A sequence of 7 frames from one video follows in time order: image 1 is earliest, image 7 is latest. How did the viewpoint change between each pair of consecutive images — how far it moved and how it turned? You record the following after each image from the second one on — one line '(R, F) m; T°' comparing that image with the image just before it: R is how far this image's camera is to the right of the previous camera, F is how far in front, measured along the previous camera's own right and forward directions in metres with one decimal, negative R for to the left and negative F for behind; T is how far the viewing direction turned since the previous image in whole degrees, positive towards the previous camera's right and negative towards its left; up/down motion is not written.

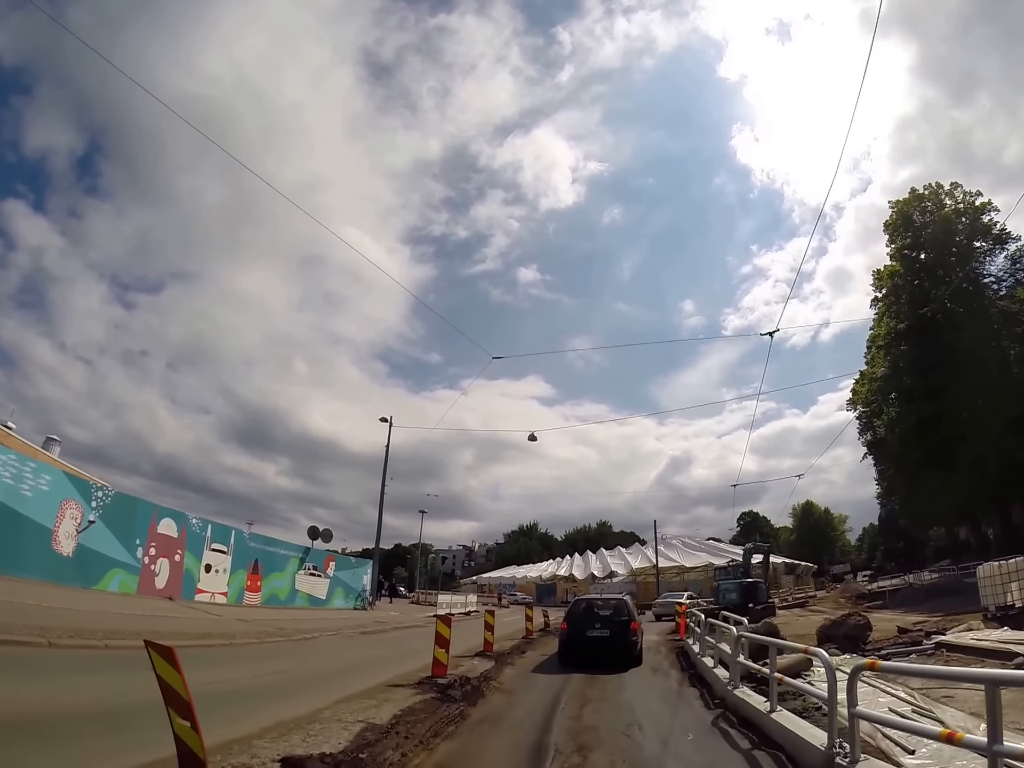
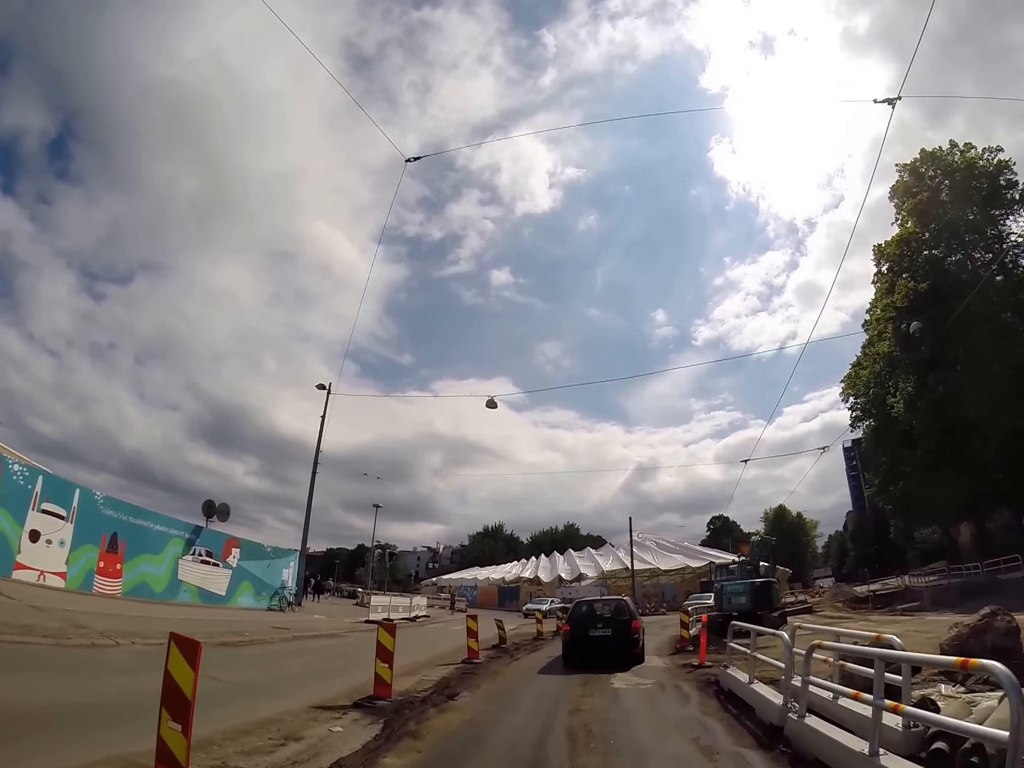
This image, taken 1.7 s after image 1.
(+0.4, +4.9) m; +2°
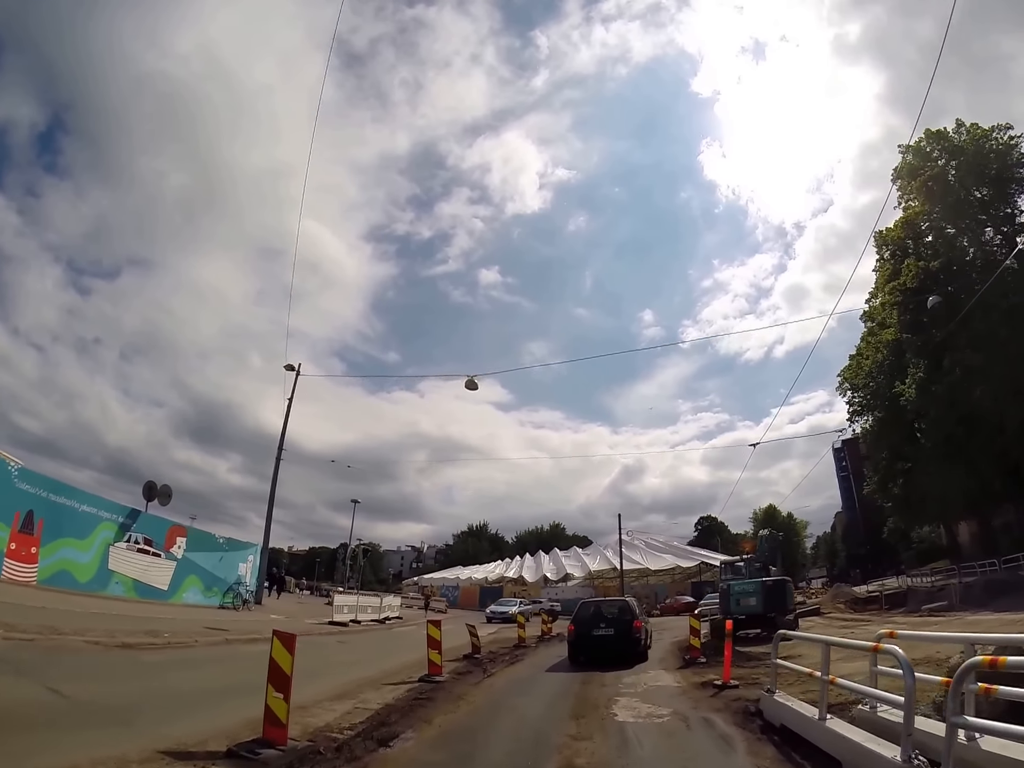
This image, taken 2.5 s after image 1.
(+0.1, +2.0) m; +1°
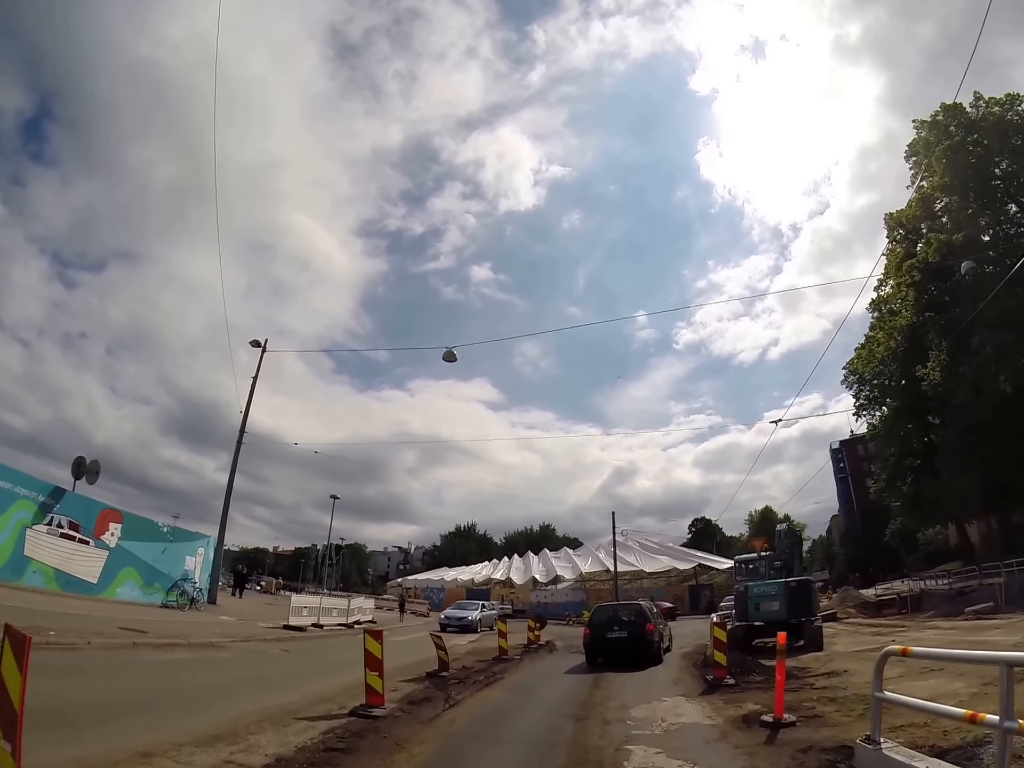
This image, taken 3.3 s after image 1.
(+0.1, +2.4) m; +1°
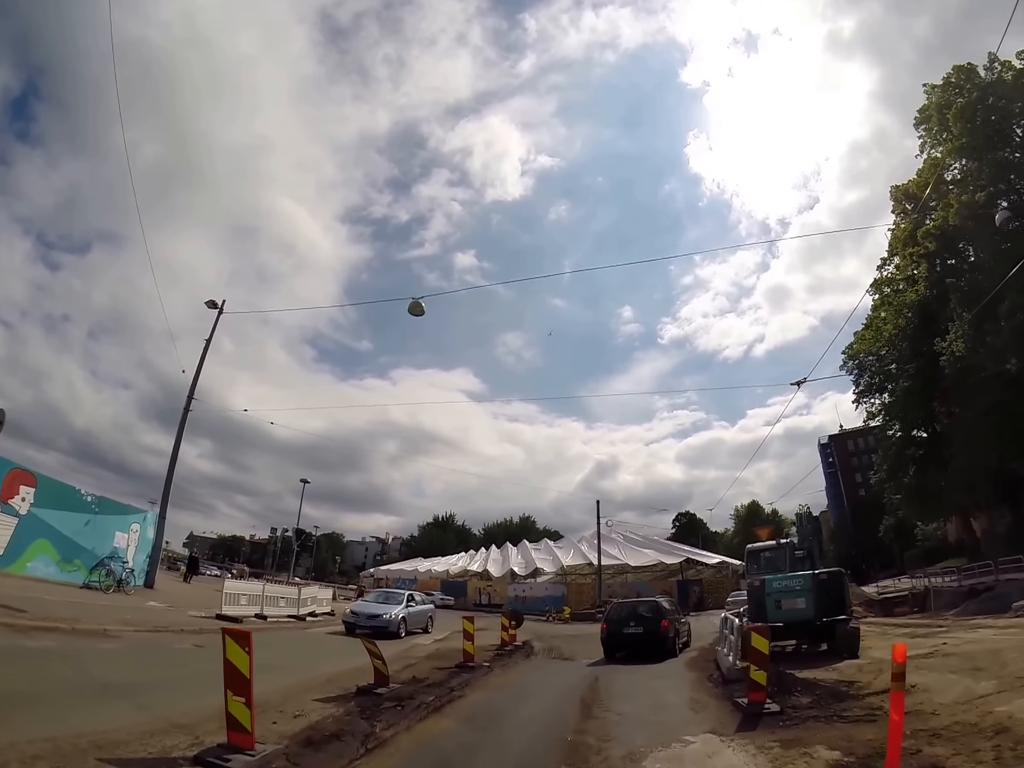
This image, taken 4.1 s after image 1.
(+0.1, +2.5) m; +1°
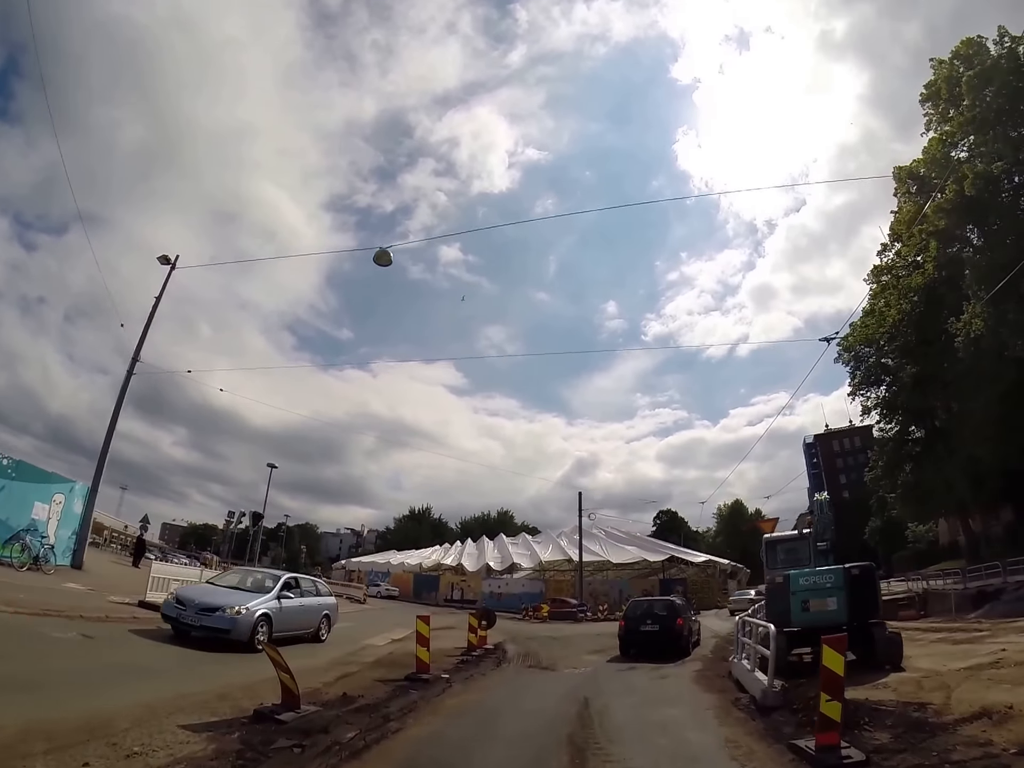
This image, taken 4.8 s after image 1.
(+0.1, +2.1) m; +2°
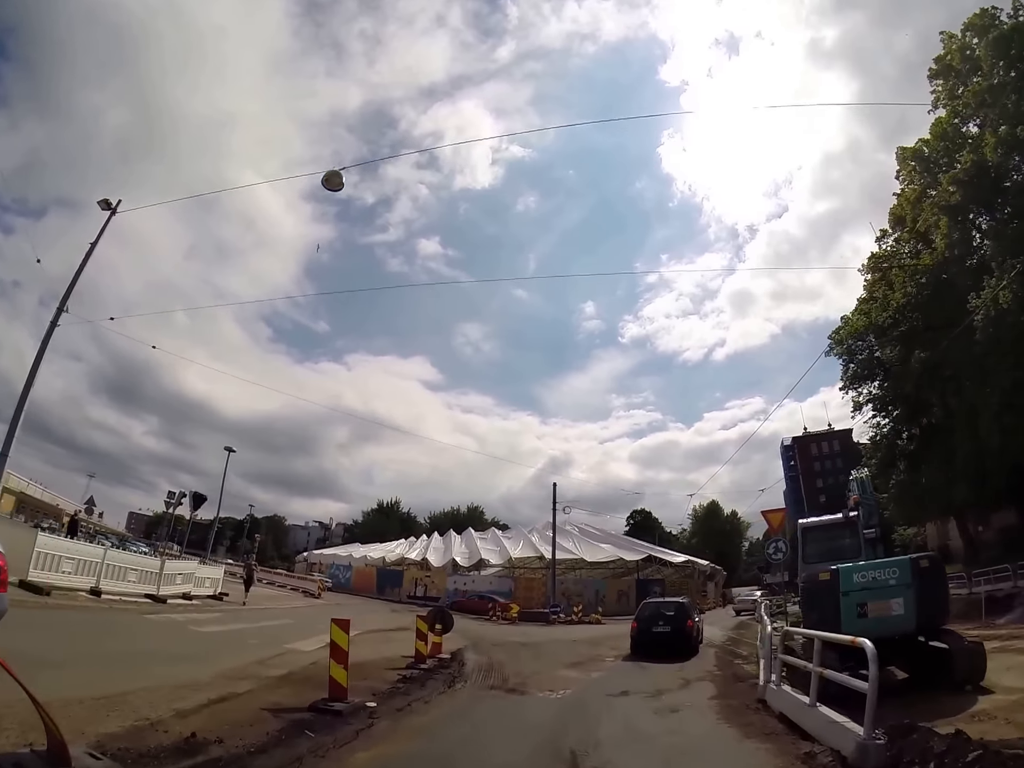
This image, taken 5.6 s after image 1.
(+0.1, +2.4) m; +2°
